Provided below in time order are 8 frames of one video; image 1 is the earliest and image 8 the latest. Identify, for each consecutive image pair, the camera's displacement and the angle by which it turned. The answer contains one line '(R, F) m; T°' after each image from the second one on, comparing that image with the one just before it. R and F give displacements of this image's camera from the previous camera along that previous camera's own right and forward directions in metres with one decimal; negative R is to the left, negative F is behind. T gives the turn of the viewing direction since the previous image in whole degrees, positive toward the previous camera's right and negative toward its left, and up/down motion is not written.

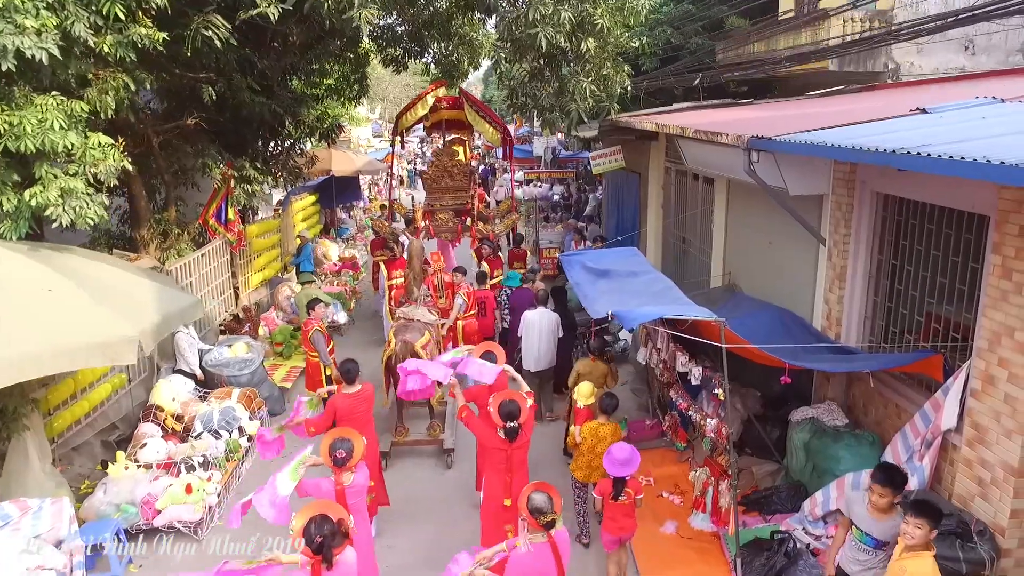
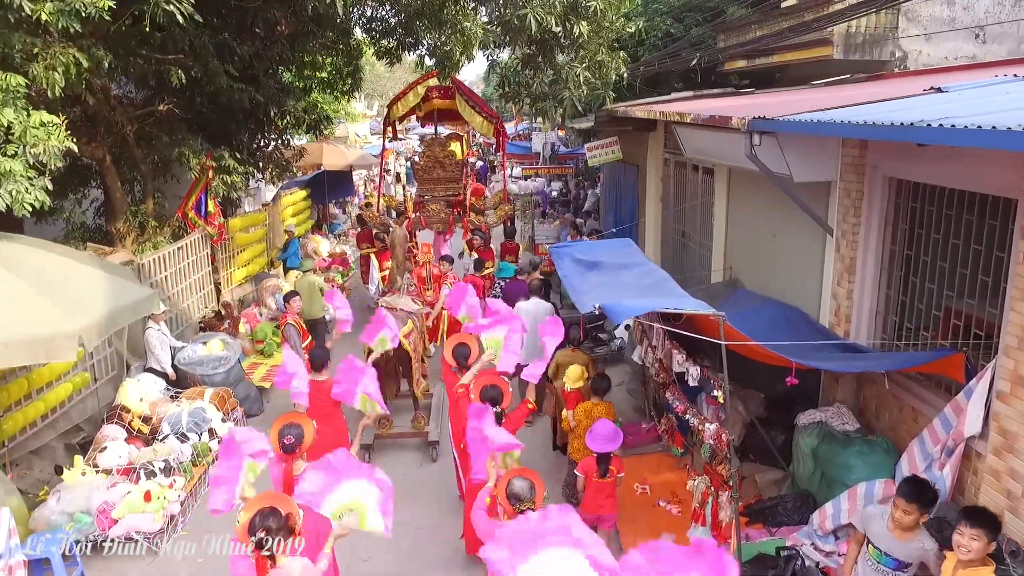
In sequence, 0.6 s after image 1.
(+0.1, +0.4) m; 0°
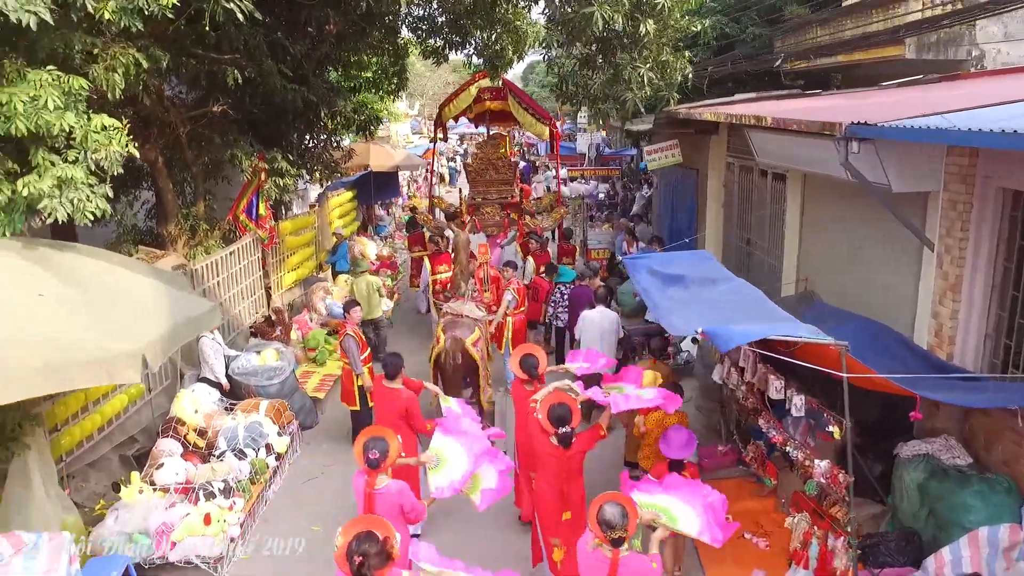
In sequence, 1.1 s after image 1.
(-0.3, +0.3) m; -3°
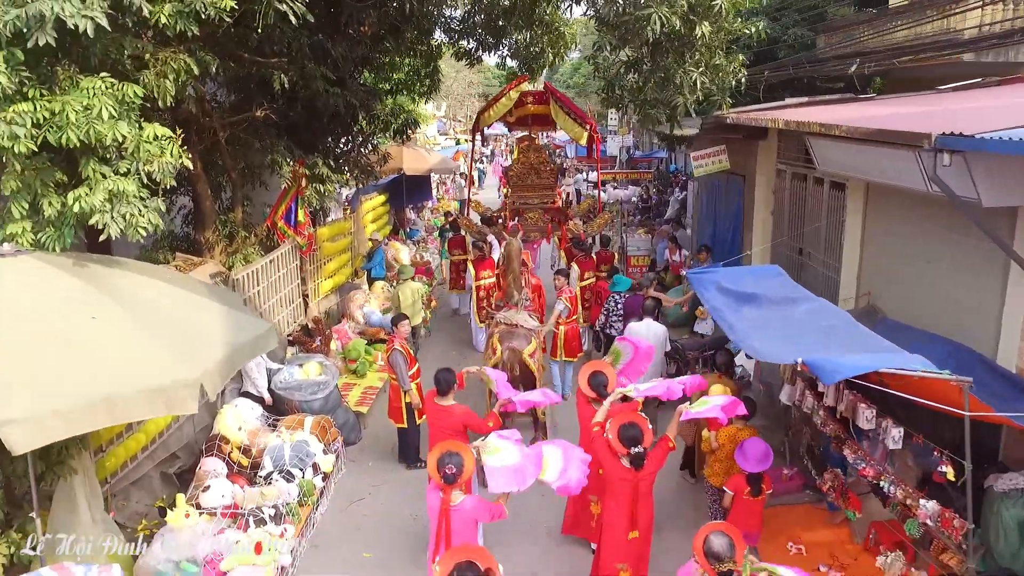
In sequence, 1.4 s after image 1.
(-0.3, +0.2) m; -1°
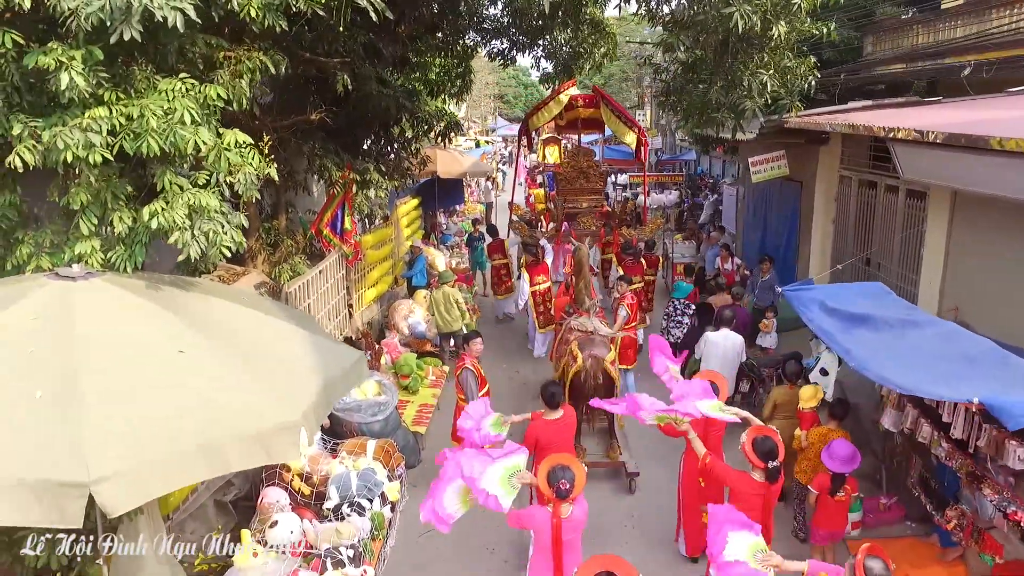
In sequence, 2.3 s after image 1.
(-0.5, +0.4) m; -1°
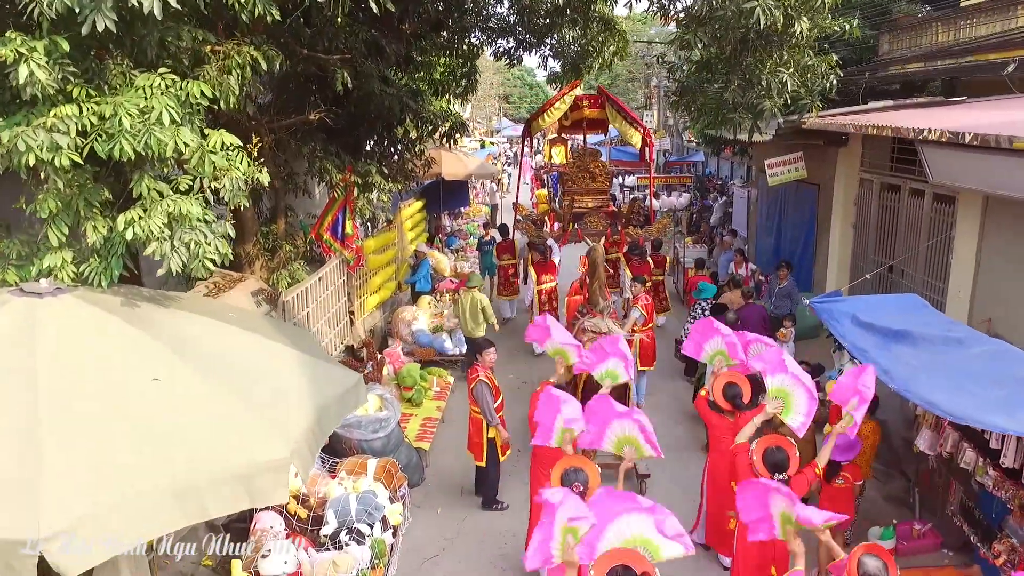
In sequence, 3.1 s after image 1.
(0.0, +0.3) m; 0°
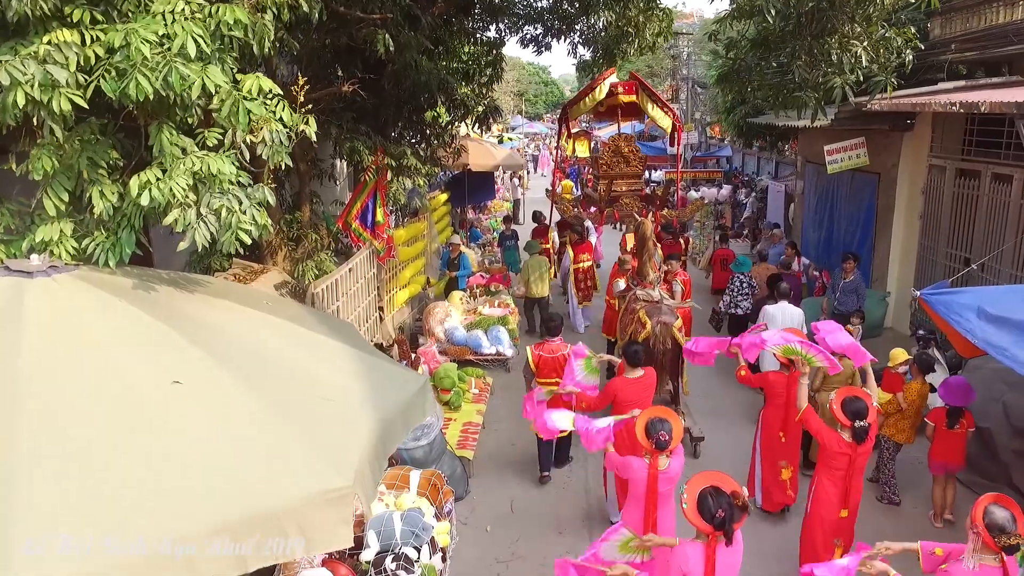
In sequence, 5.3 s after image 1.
(-0.3, +0.6) m; -1°
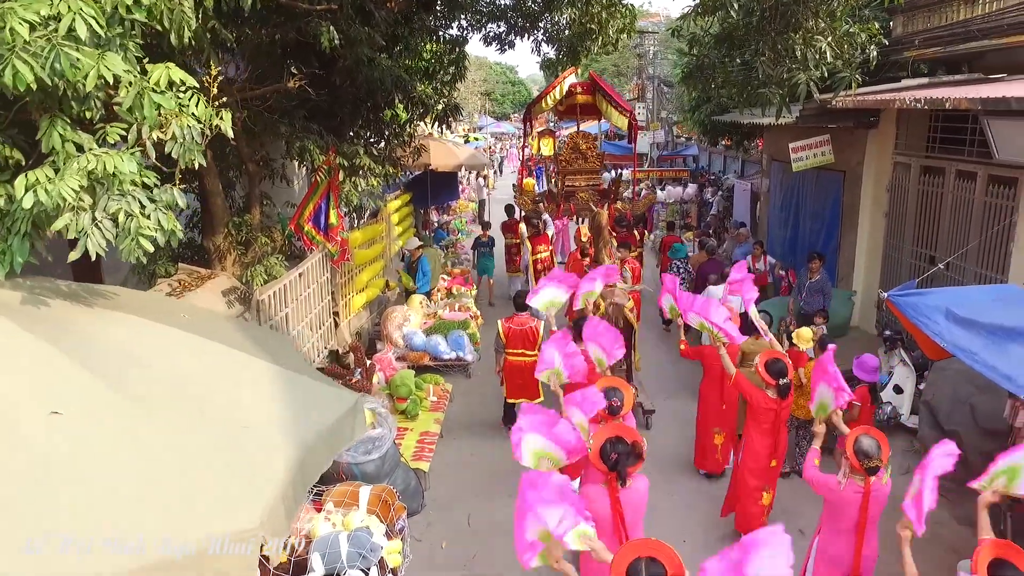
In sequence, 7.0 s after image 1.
(+0.1, +0.2) m; +2°
